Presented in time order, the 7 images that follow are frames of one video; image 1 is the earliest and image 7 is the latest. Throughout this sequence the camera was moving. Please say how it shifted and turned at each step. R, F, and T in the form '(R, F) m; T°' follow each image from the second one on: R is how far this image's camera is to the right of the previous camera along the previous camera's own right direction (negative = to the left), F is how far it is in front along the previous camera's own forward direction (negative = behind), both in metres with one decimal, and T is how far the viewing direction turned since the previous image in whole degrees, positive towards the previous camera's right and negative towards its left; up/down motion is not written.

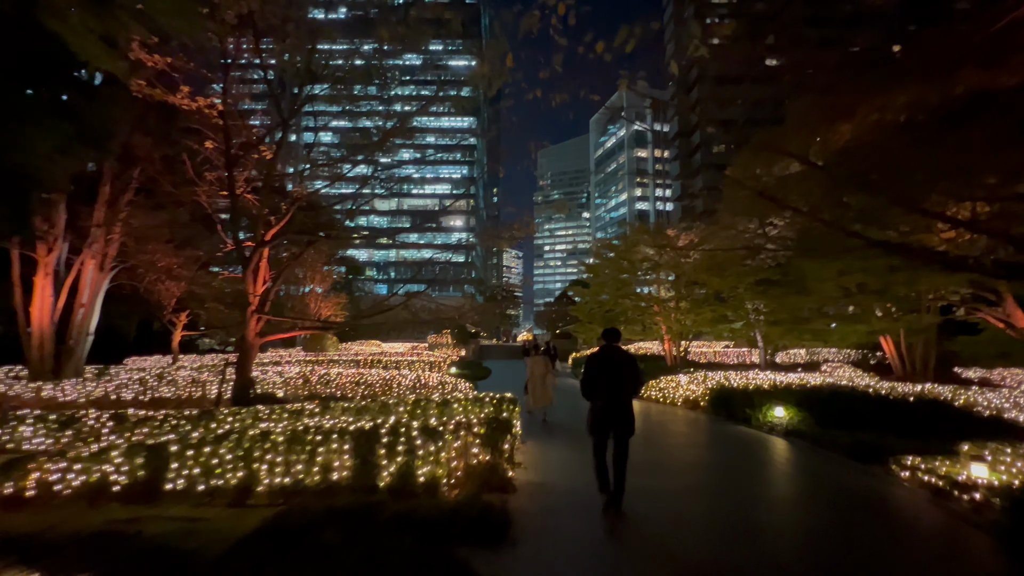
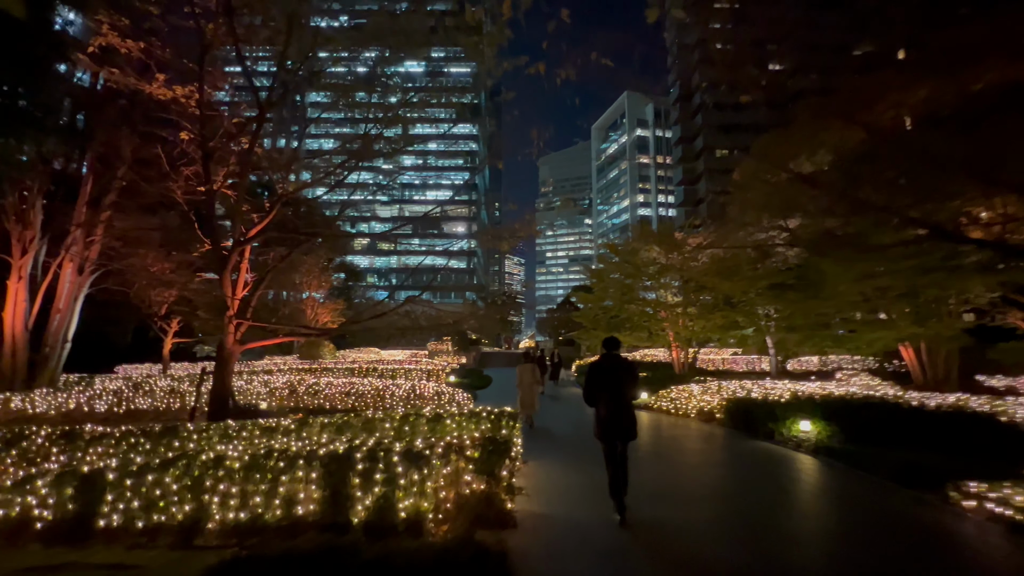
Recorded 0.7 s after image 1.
(0.0, +0.6) m; 0°
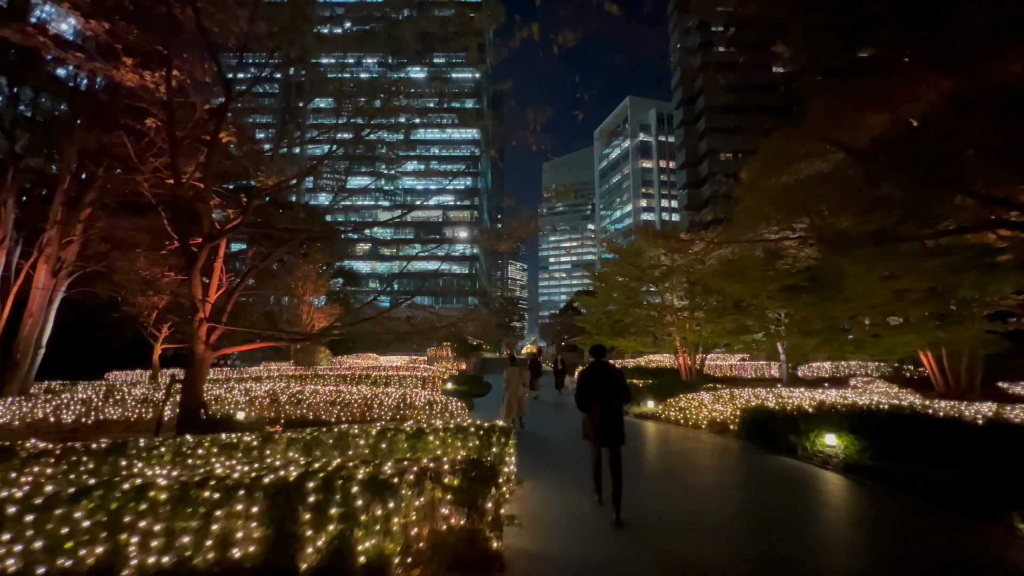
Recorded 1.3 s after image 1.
(+0.1, +0.6) m; 0°
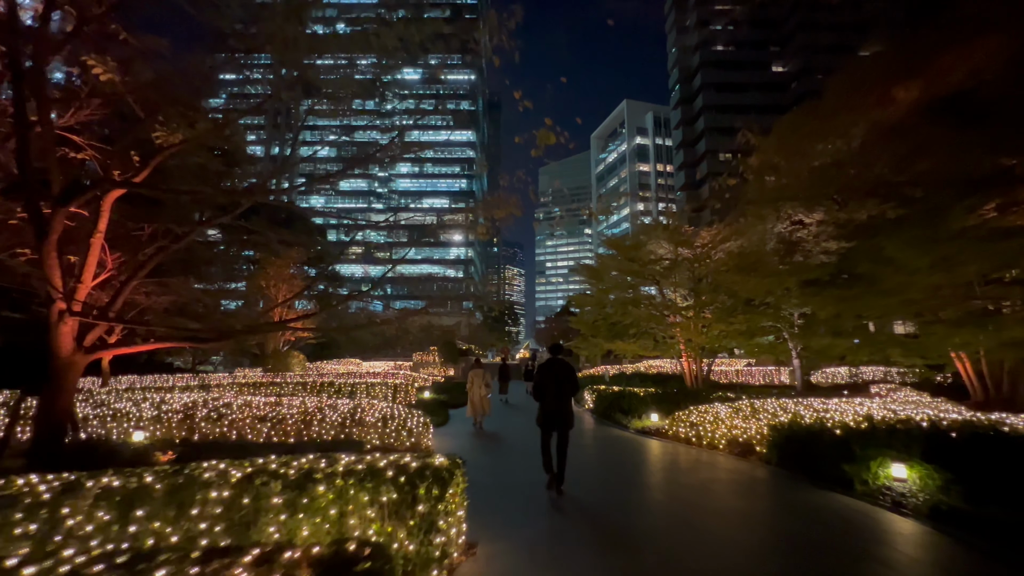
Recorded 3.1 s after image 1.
(+0.3, +1.6) m; 0°
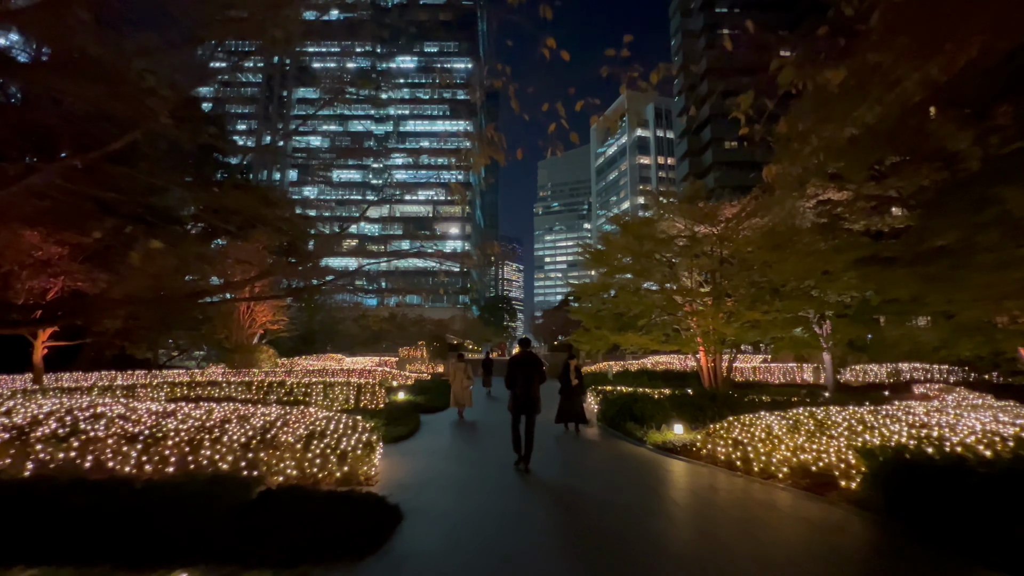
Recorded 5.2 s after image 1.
(+0.2, +2.0) m; 0°
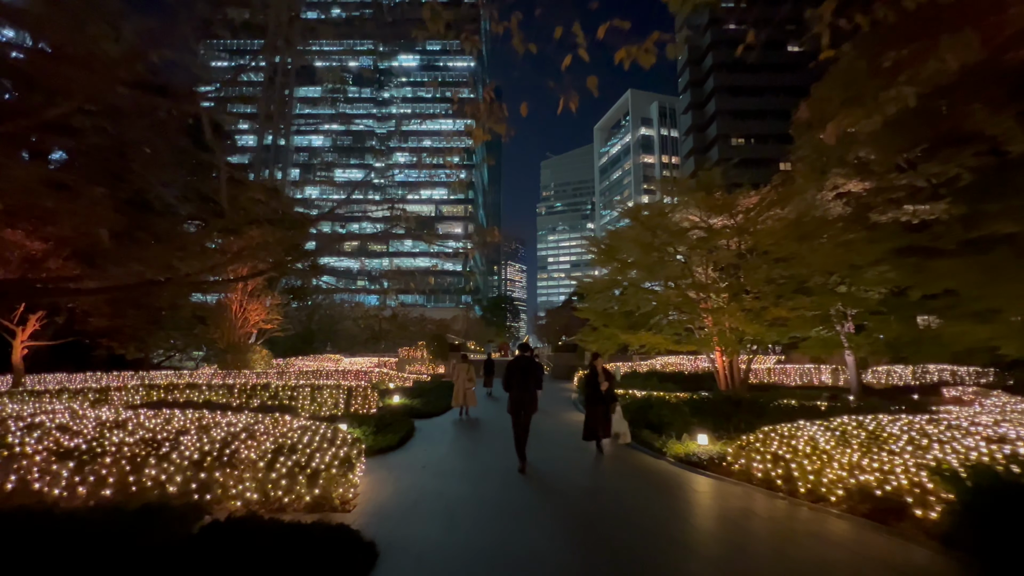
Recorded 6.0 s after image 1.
(0.0, +0.7) m; 0°
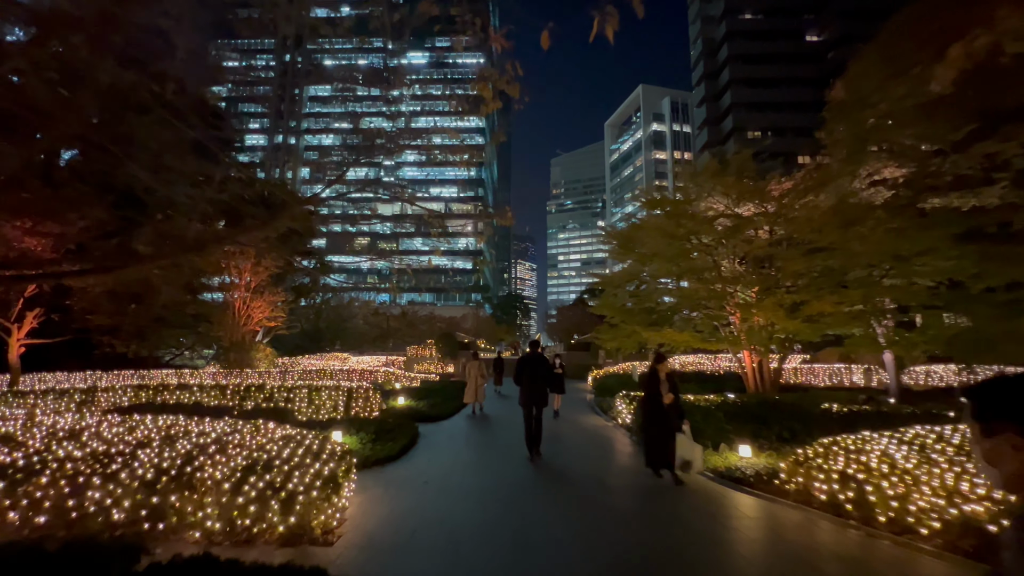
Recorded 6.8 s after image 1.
(0.0, +0.7) m; -1°
